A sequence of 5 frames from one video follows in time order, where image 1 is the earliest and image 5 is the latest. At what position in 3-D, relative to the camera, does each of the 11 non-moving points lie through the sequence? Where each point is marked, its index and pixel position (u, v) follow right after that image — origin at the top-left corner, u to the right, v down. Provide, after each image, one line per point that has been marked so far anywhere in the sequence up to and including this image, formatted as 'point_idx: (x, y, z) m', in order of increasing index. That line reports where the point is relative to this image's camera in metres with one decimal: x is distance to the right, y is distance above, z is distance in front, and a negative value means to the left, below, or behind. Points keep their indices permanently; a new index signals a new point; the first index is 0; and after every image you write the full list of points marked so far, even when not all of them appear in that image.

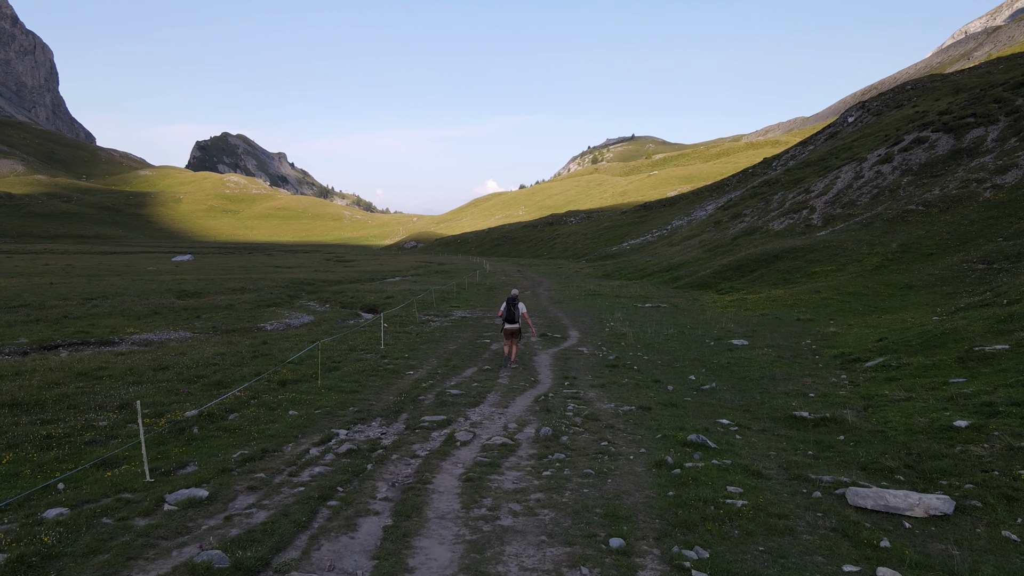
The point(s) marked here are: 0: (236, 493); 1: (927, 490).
0: (-3.9, -2.9, +13.4) m
1: (+6.4, -3.1, +14.7) m
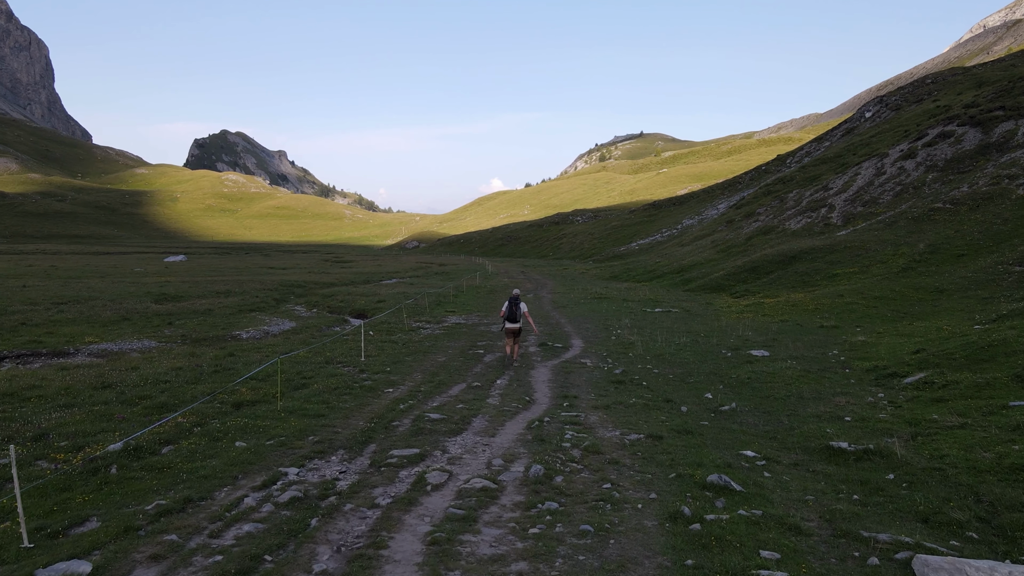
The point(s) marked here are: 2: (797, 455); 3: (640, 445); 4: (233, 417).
0: (-4.2, -3.1, +10.4) m
1: (+6.1, -3.3, +11.7) m
2: (+5.1, -3.0, +17.2) m
3: (+2.3, -2.8, +17.1) m
4: (-5.4, -2.5, +18.3) m
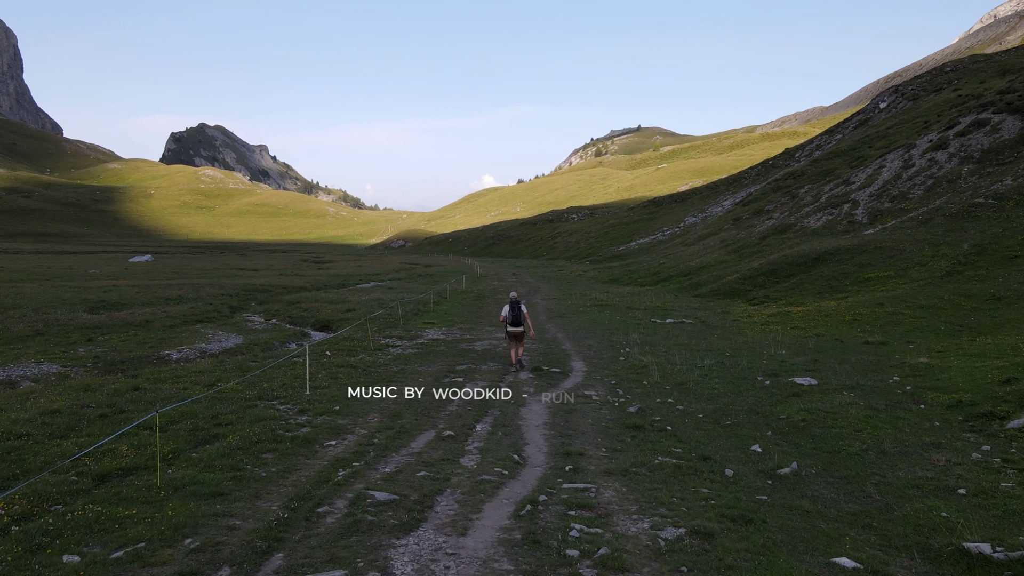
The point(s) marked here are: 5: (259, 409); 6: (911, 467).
0: (-4.4, -3.4, +4.7) m
1: (+5.9, -3.6, +6.0) m
2: (+4.9, -3.3, +11.5) m
3: (+2.0, -3.1, +11.4) m
4: (-5.6, -2.8, +12.5) m
5: (-5.0, -2.4, +19.0) m
6: (+6.5, -2.9, +15.7) m
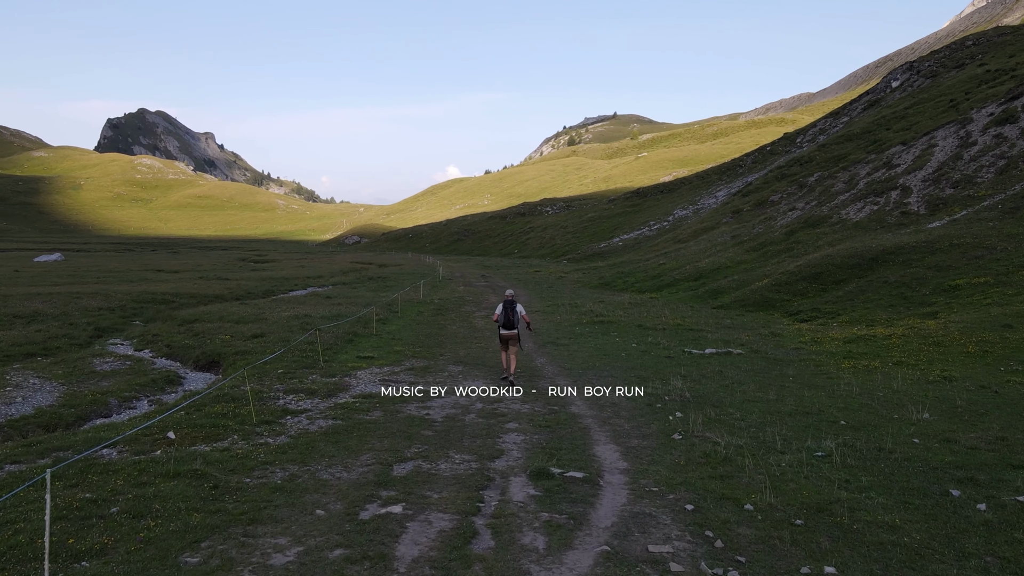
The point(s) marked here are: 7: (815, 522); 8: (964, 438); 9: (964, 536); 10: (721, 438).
0: (-3.9, -4.0, -6.6) m
1: (+6.4, -4.2, -4.9) m
2: (+5.1, -3.9, +0.5) m
3: (+2.3, -3.7, +0.3) m
4: (-5.4, -3.4, +1.2) m
5: (-5.0, -2.9, +7.6) m
6: (+6.6, -3.5, +4.8) m
7: (+3.7, -2.9, +11.9) m
8: (+7.6, -2.5, +16.2) m
9: (+5.3, -3.0, +11.4) m
10: (+3.5, -2.5, +16.0) m
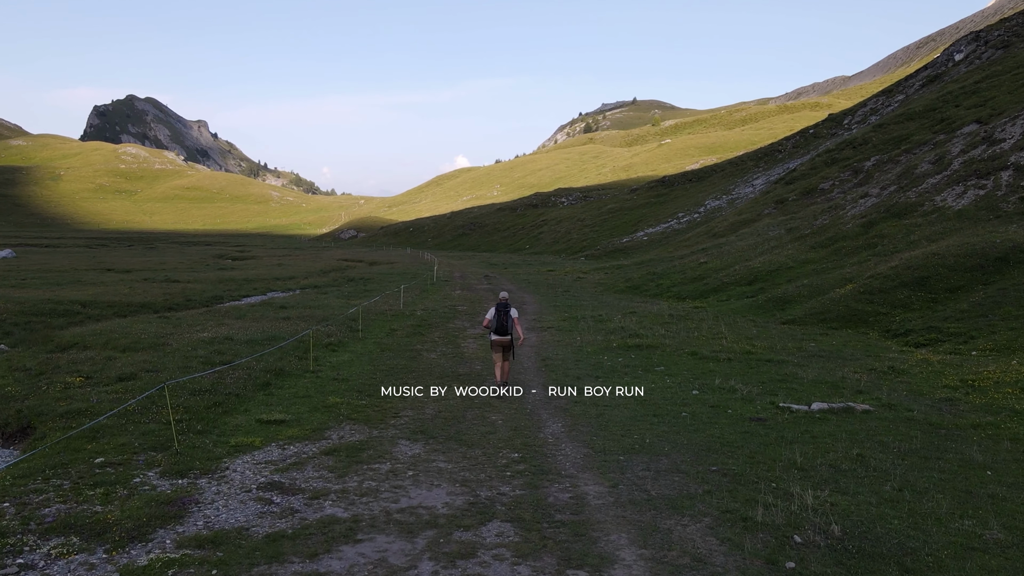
0: (-4.4, -4.5, -16.1) m
1: (+5.8, -4.7, -14.6) m
2: (+4.7, -4.4, -9.1) m
3: (+1.8, -4.2, -9.3) m
4: (-5.8, -3.9, -8.3) m
5: (-5.4, -3.4, -1.9) m
6: (+6.2, -4.0, -4.9) m
7: (+3.5, -3.3, +2.4) m
8: (+7.4, -2.9, +6.5) m
9: (+5.0, -3.4, +1.8) m
10: (+3.3, -2.9, +6.4) m
